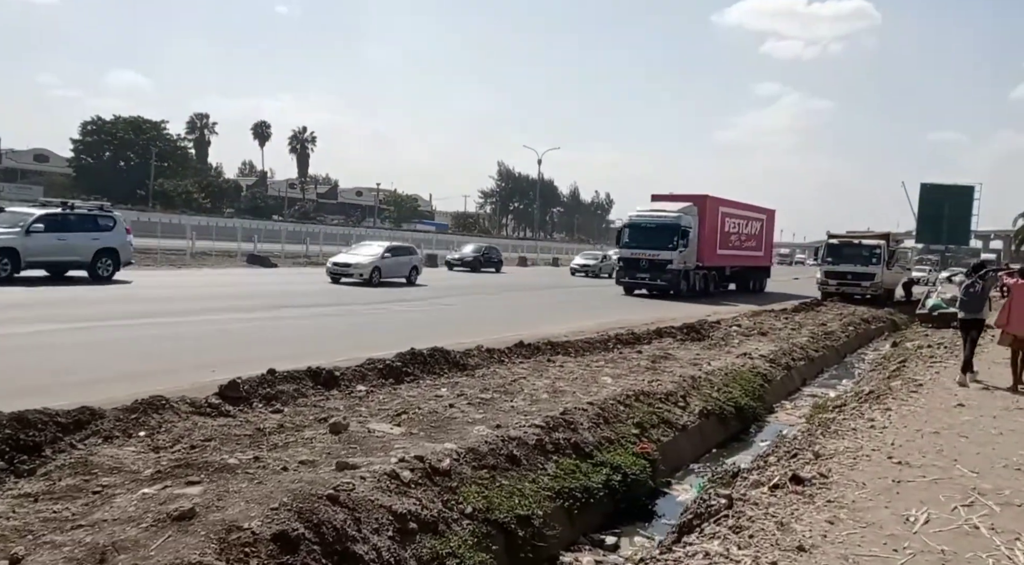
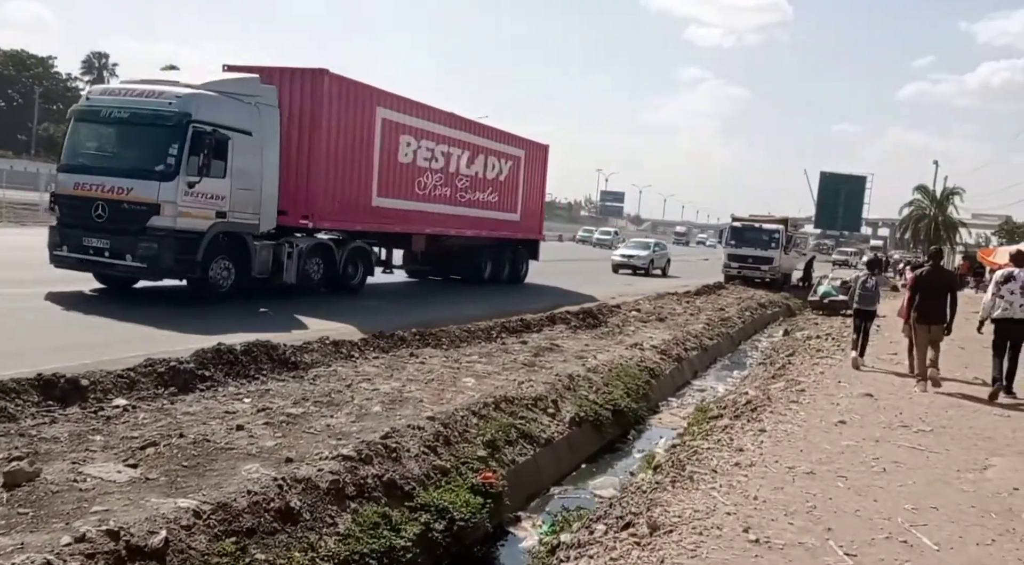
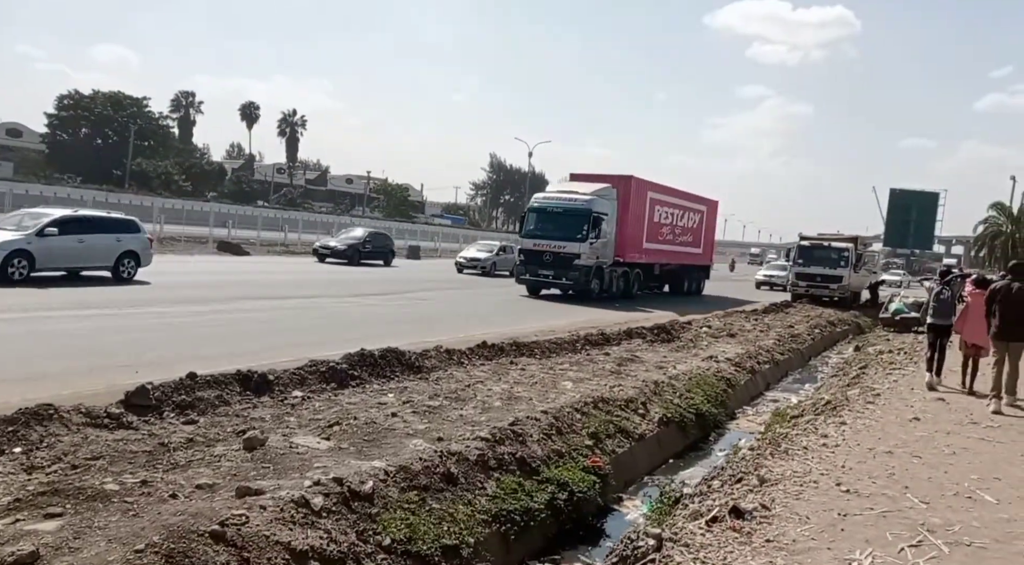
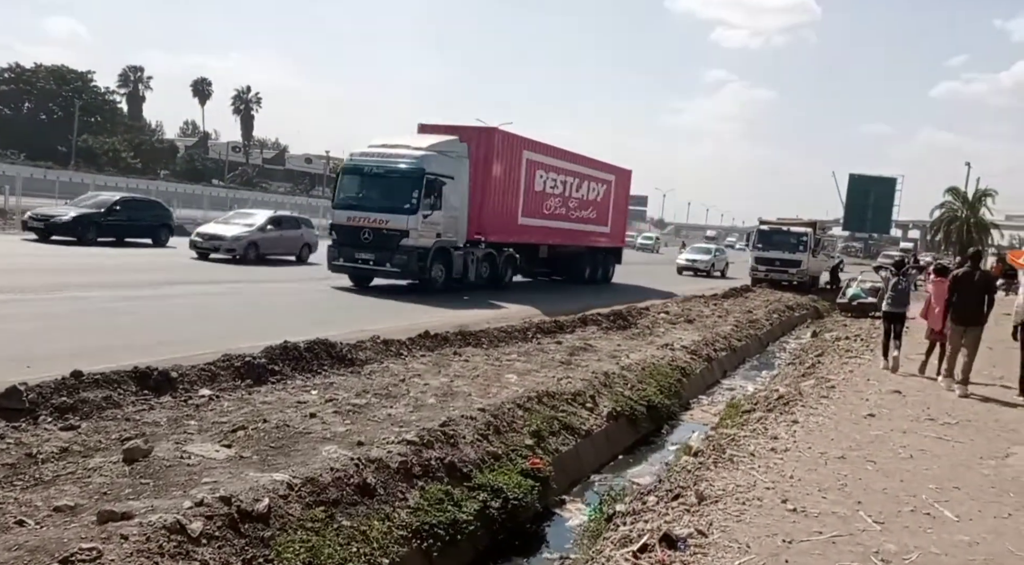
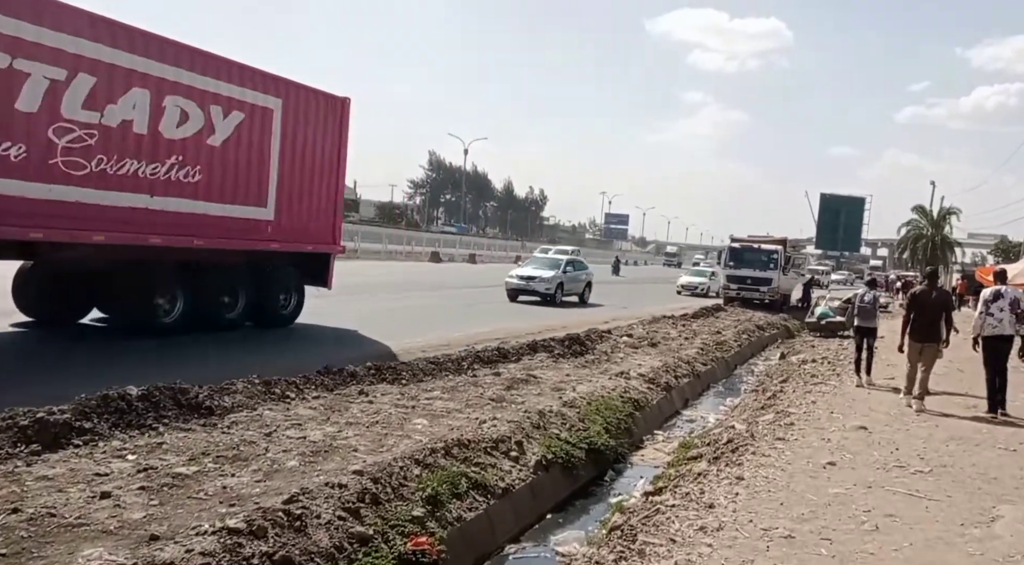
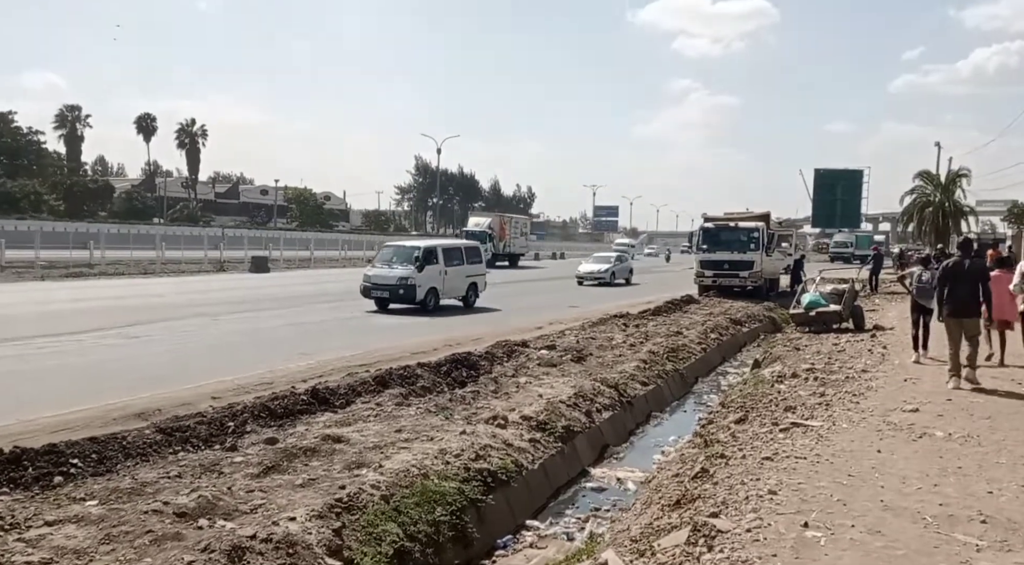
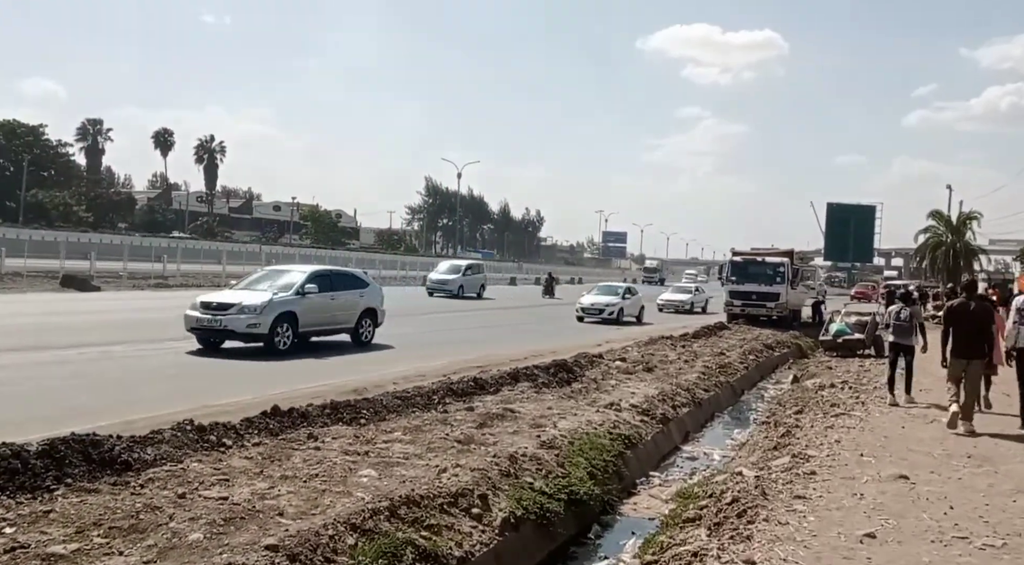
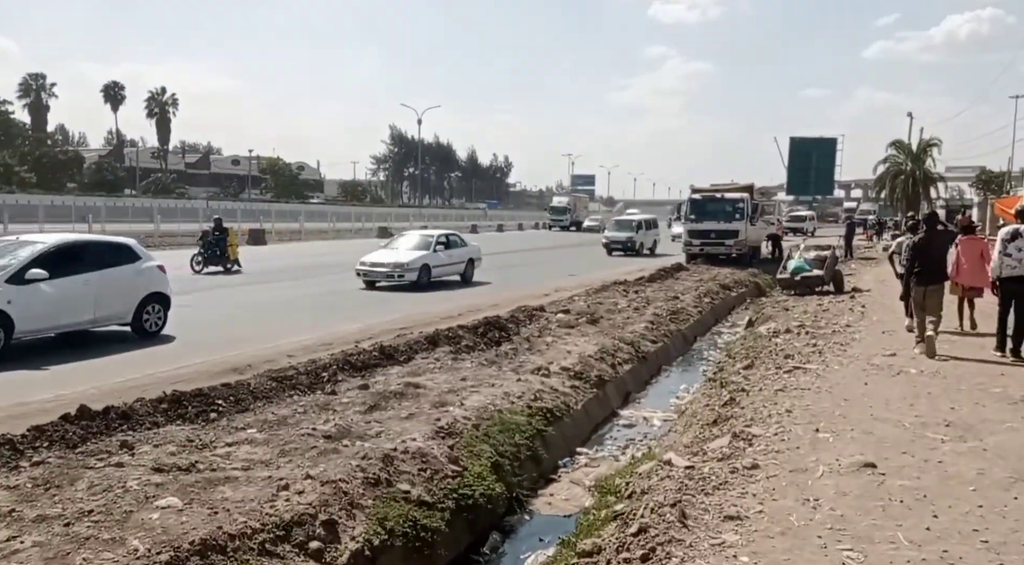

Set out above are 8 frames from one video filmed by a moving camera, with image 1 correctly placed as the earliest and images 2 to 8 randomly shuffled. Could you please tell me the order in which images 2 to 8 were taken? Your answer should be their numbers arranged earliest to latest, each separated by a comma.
3, 4, 2, 5, 7, 8, 6
